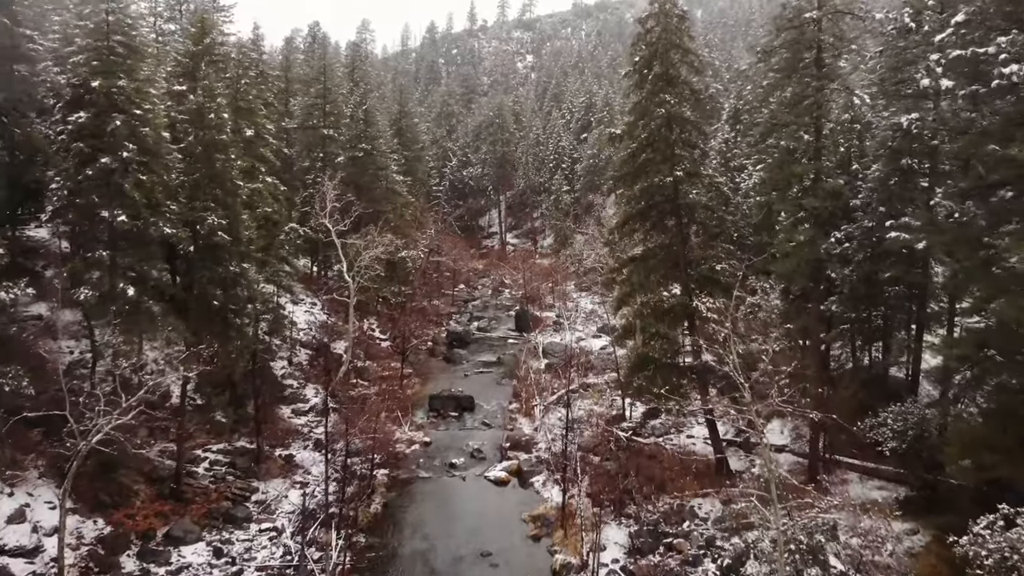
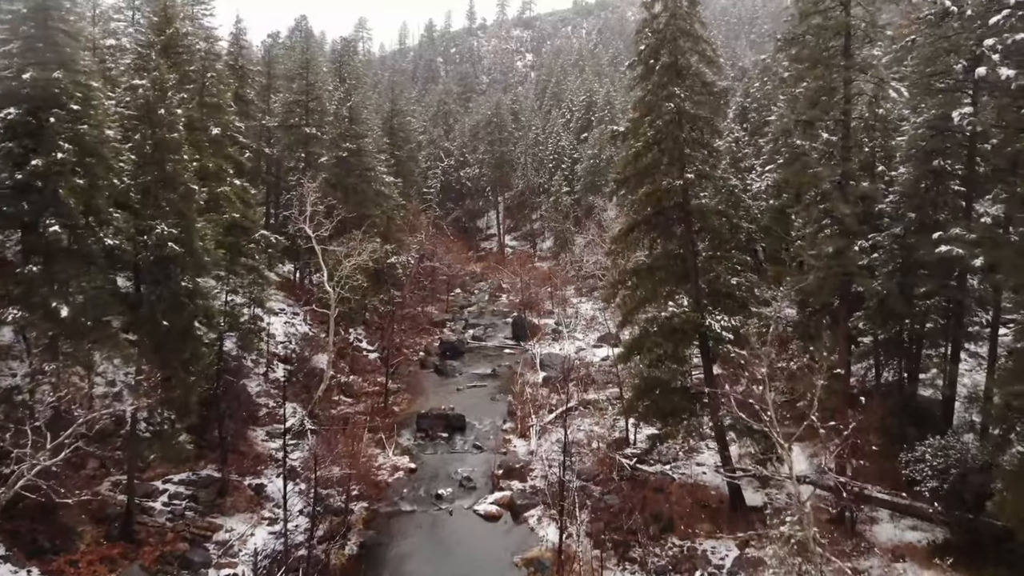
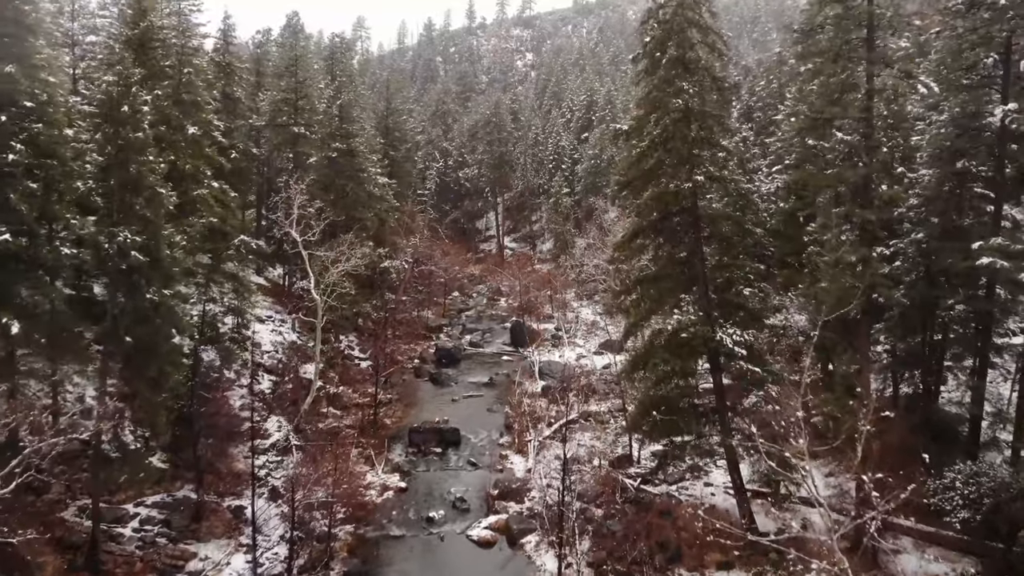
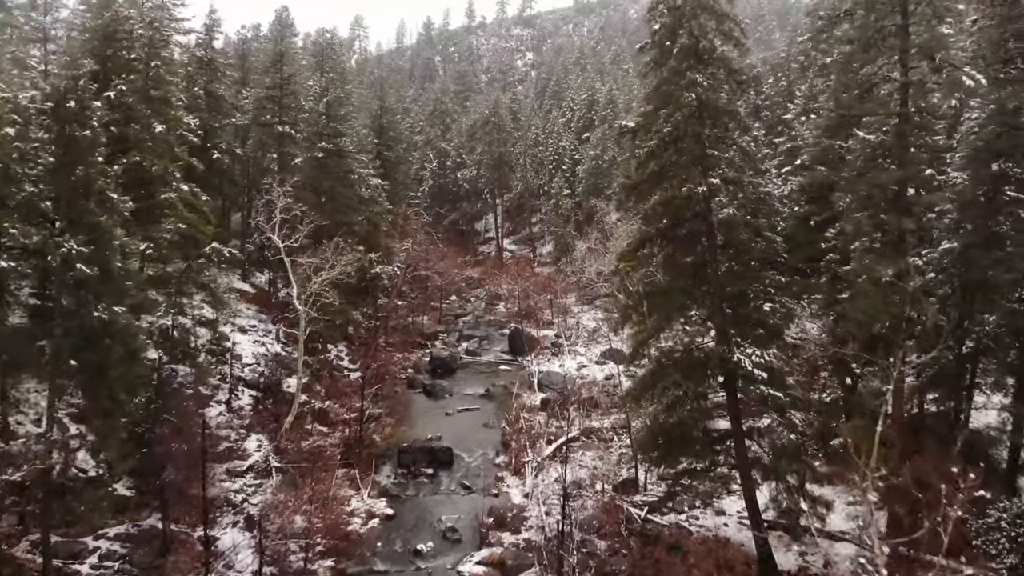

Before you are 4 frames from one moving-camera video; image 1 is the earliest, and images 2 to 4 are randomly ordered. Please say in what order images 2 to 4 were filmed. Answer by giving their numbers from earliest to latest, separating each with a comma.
2, 3, 4
